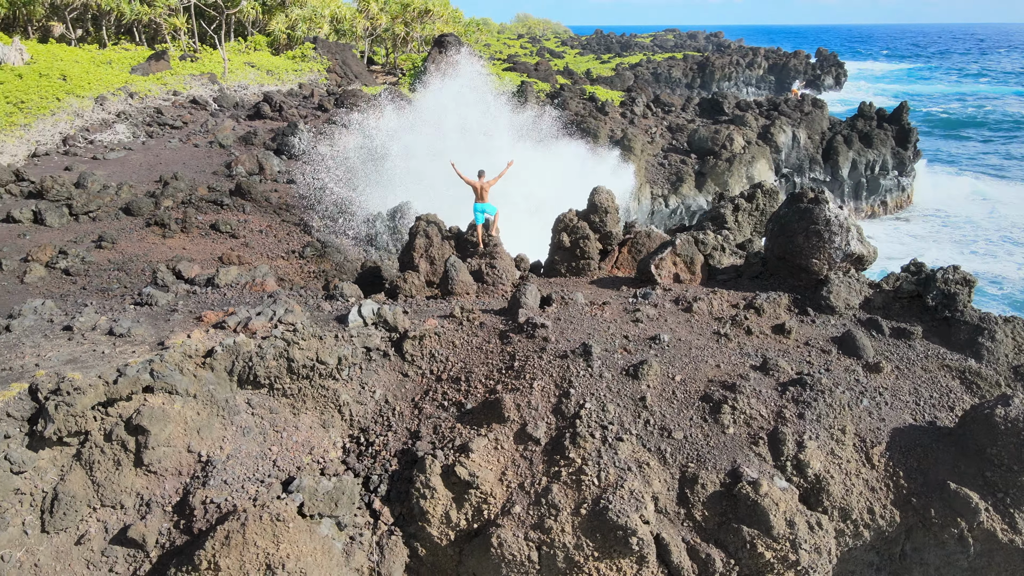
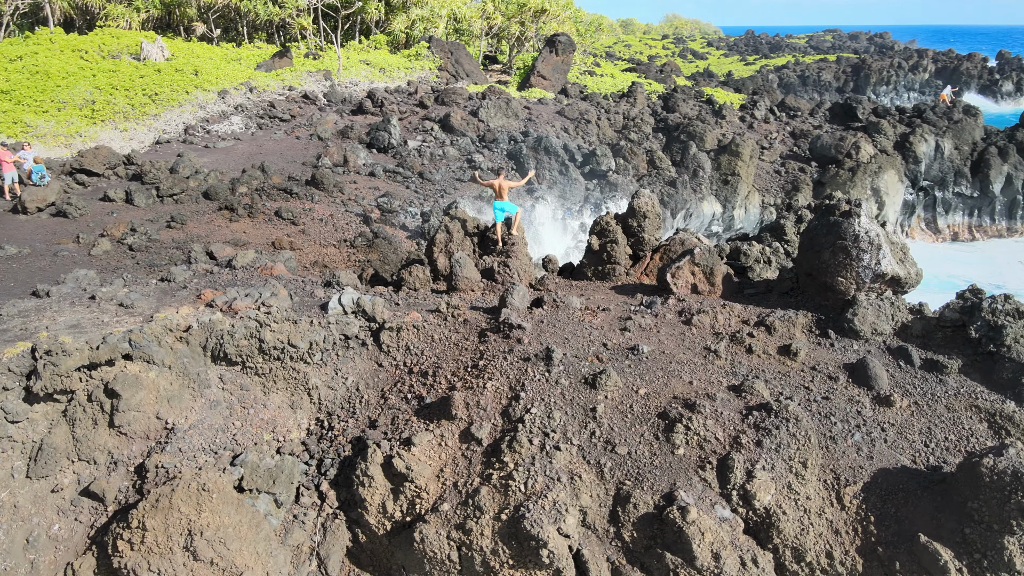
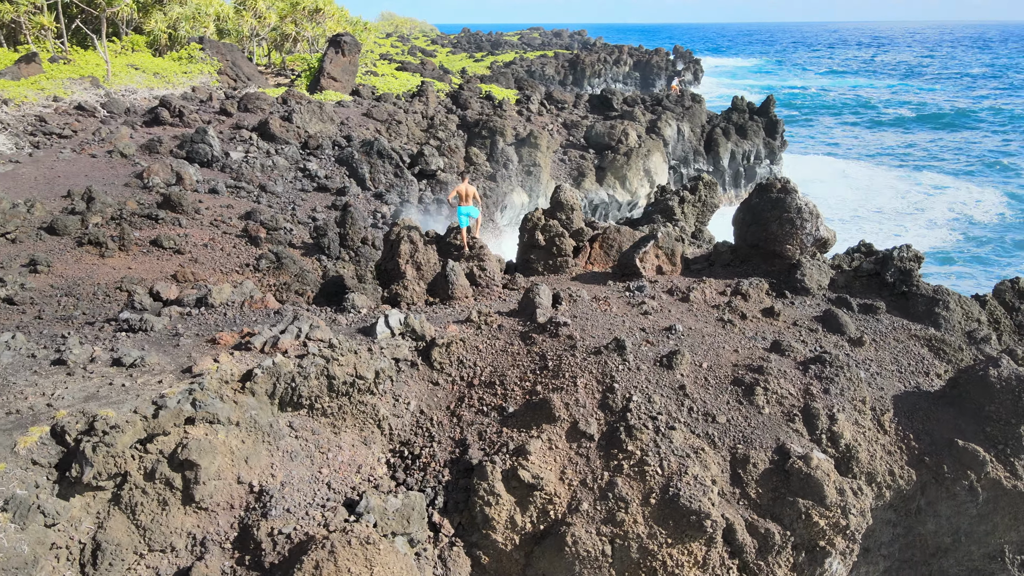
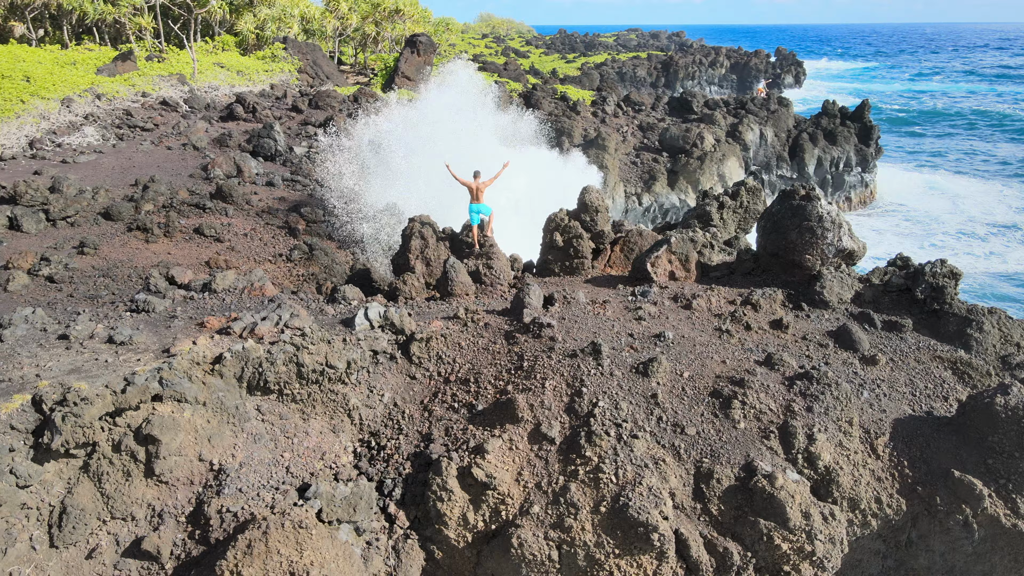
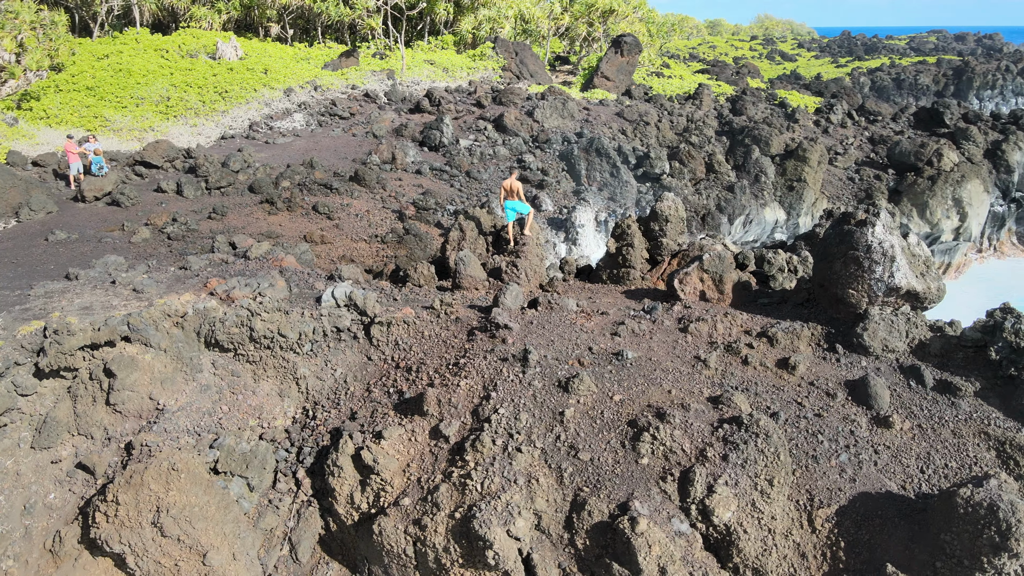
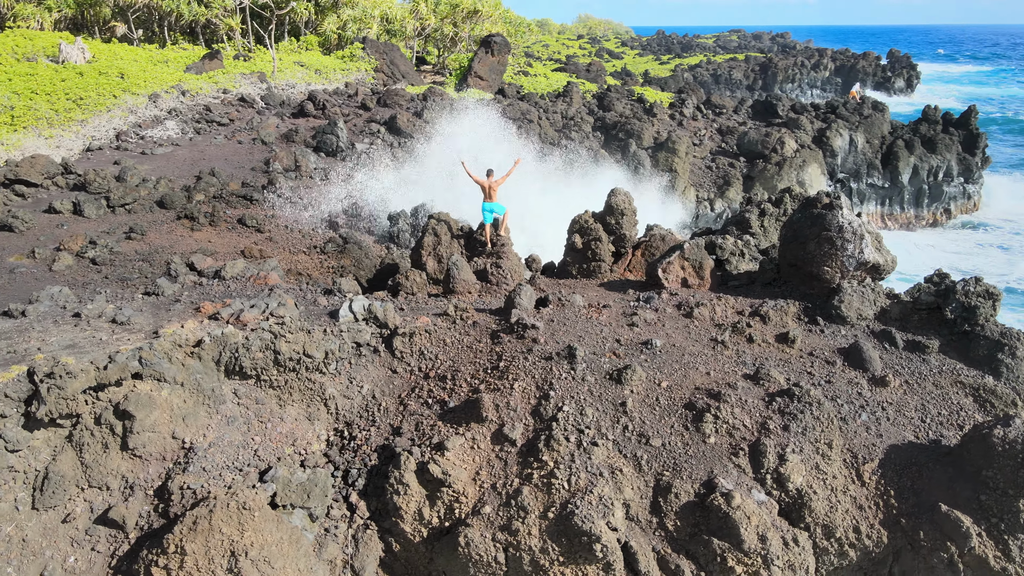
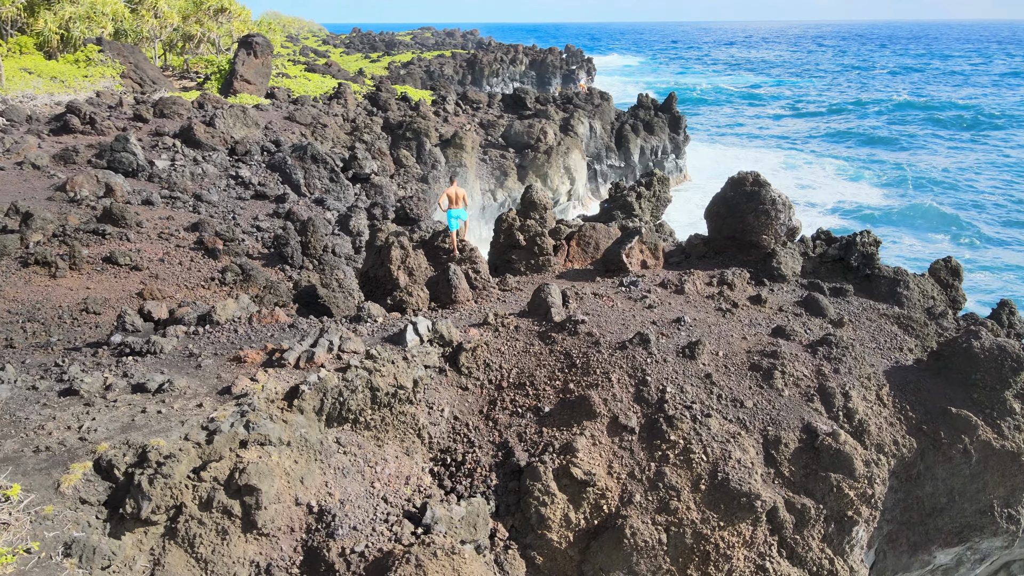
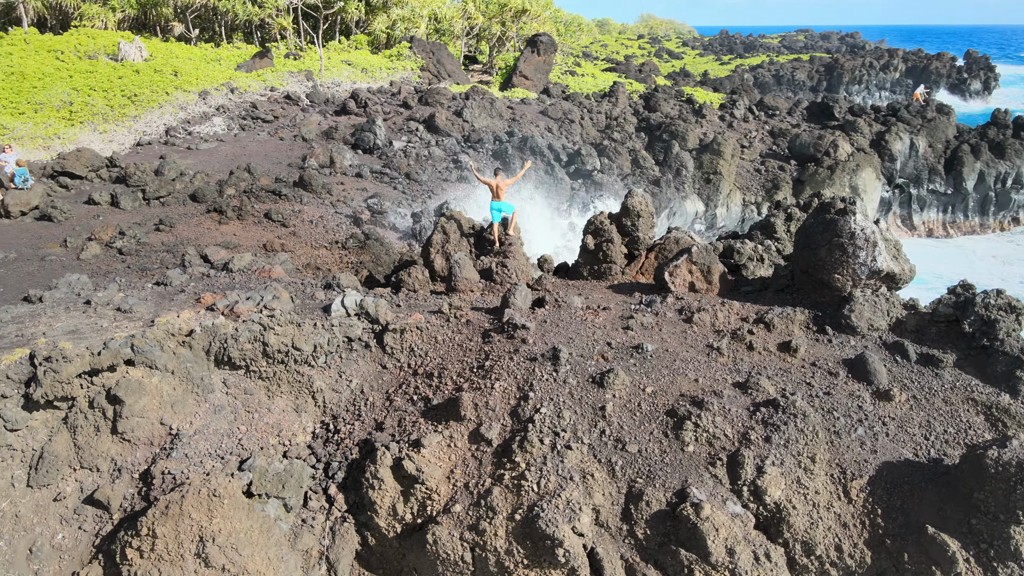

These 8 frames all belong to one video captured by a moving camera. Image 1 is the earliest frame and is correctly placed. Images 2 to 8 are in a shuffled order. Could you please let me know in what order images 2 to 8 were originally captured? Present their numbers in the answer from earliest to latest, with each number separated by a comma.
8, 5, 2, 6, 4, 3, 7
